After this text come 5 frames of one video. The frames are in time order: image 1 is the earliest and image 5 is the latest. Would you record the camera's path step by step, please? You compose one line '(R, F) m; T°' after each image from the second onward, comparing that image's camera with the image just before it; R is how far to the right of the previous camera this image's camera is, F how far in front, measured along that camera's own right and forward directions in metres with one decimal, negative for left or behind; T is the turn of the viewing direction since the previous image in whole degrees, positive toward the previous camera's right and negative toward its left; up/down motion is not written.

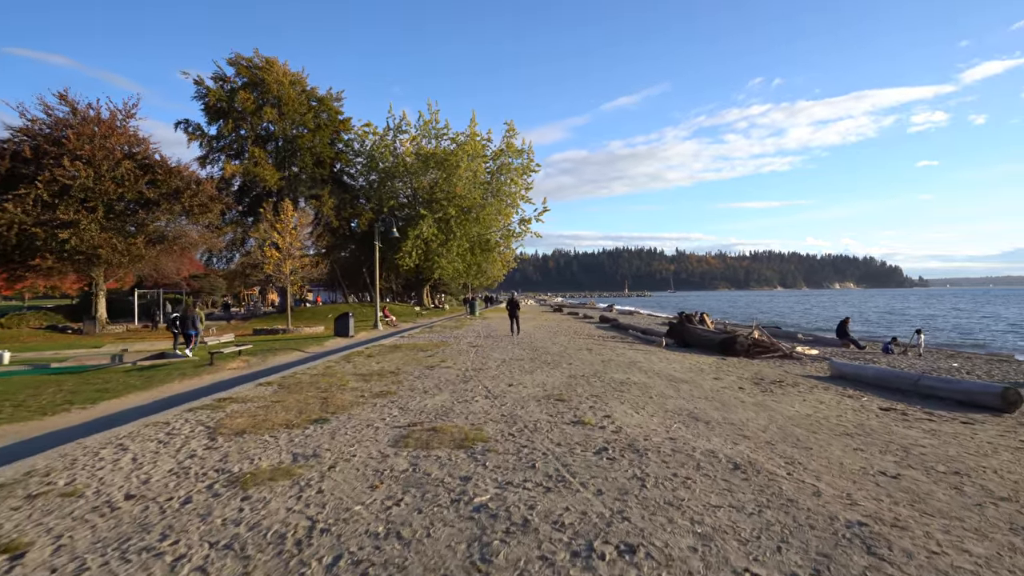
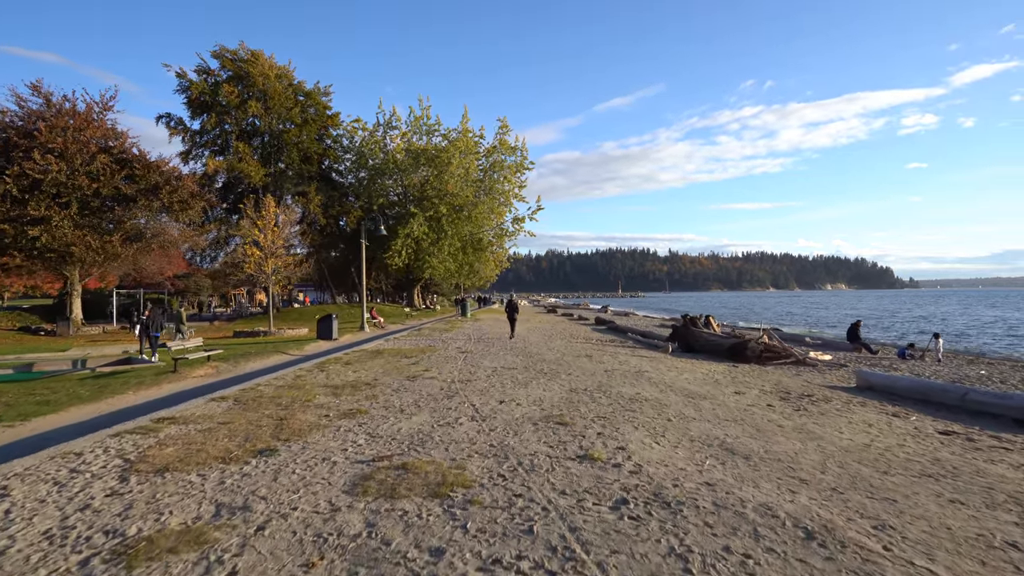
(0.0, +1.4) m; +1°
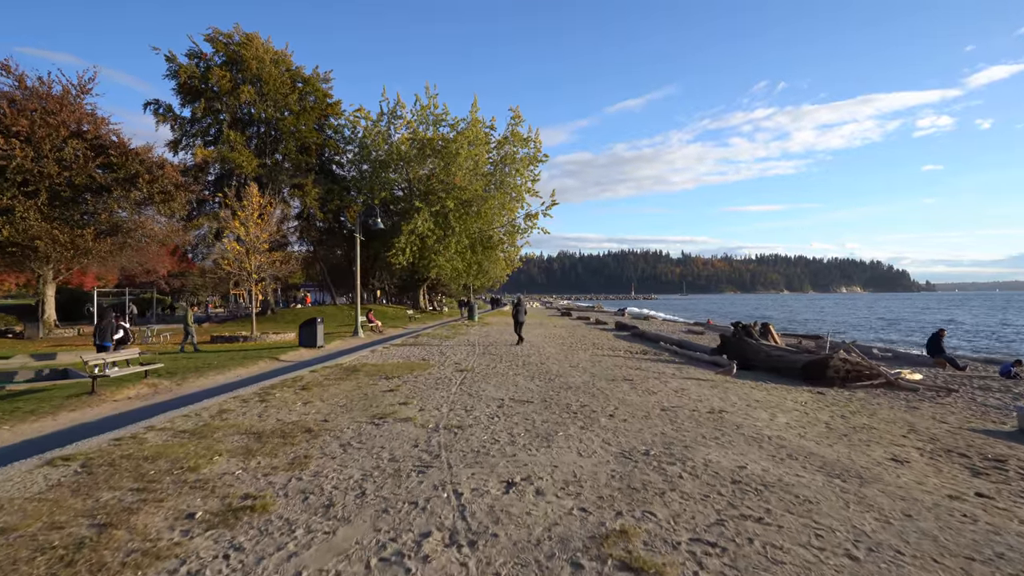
(0.0, +3.7) m; -1°
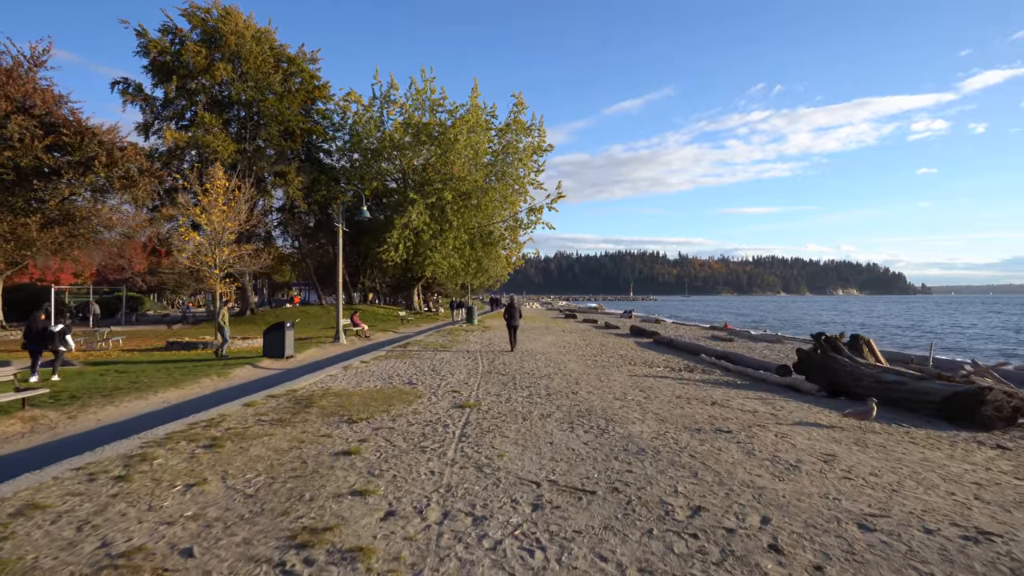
(-0.4, +4.0) m; 0°
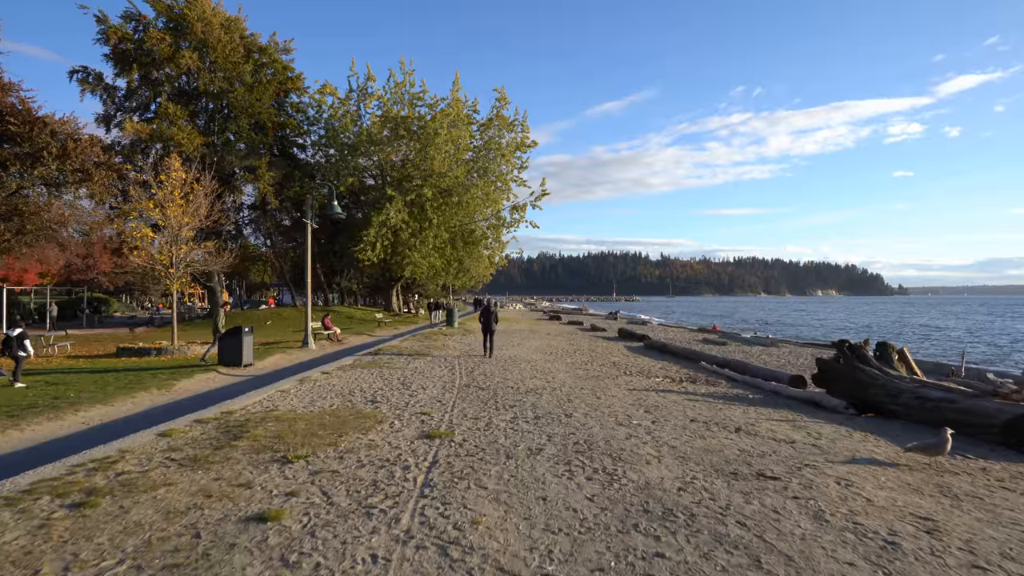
(0.0, +1.7) m; +1°
